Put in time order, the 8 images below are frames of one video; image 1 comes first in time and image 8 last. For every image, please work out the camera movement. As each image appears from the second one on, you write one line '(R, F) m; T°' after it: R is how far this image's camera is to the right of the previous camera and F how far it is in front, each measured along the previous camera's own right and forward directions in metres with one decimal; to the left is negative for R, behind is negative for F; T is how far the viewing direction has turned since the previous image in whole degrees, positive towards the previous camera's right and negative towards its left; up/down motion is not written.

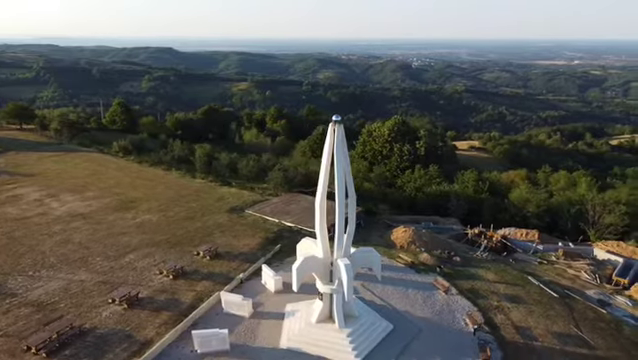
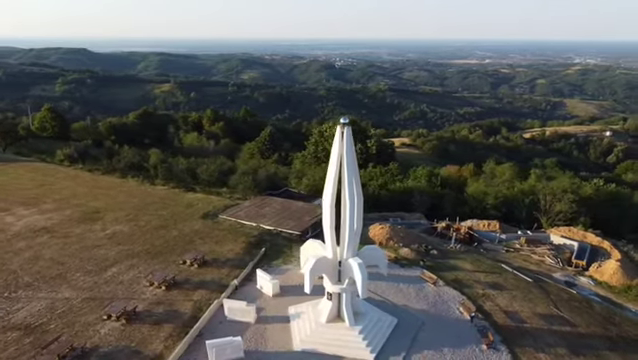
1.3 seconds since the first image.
(-2.8, 0.0) m; +8°
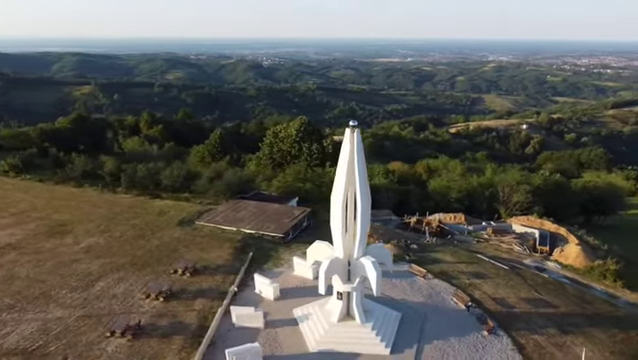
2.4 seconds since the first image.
(-2.8, 0.0) m; +8°
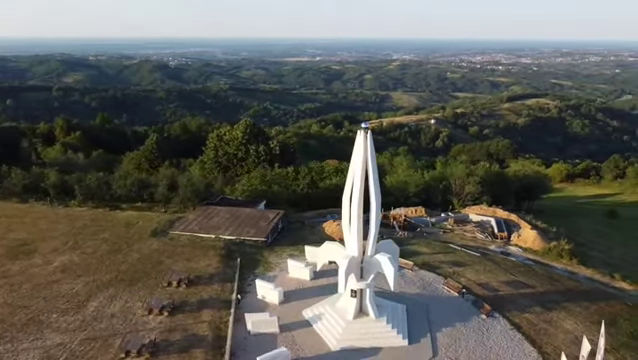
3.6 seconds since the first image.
(-3.6, 0.0) m; +10°
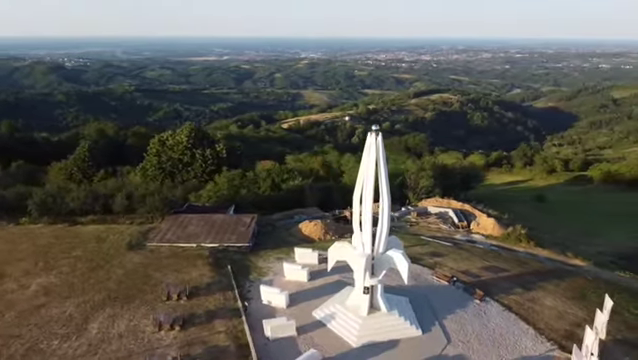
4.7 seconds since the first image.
(-3.7, 0.0) m; +10°
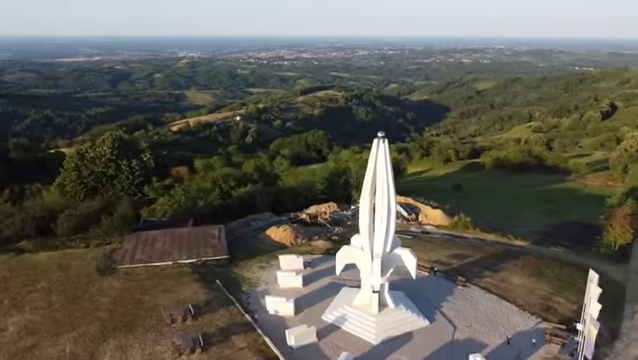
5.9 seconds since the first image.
(-4.7, 0.0) m; +13°
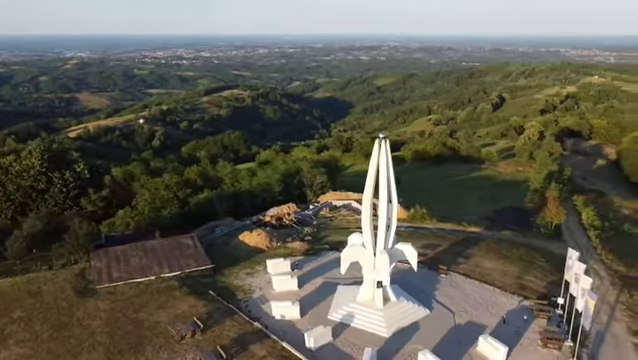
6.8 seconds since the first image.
(-4.0, +0.1) m; +11°
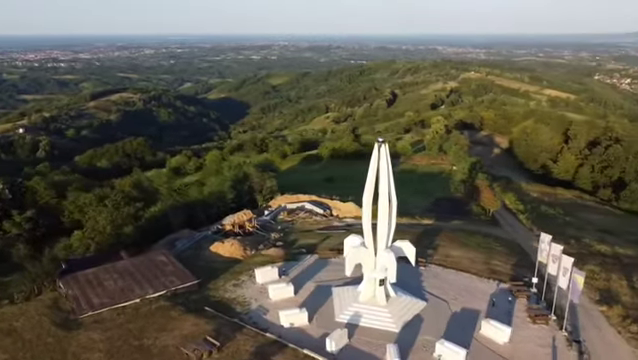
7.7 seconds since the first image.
(-4.4, +0.2) m; +12°
